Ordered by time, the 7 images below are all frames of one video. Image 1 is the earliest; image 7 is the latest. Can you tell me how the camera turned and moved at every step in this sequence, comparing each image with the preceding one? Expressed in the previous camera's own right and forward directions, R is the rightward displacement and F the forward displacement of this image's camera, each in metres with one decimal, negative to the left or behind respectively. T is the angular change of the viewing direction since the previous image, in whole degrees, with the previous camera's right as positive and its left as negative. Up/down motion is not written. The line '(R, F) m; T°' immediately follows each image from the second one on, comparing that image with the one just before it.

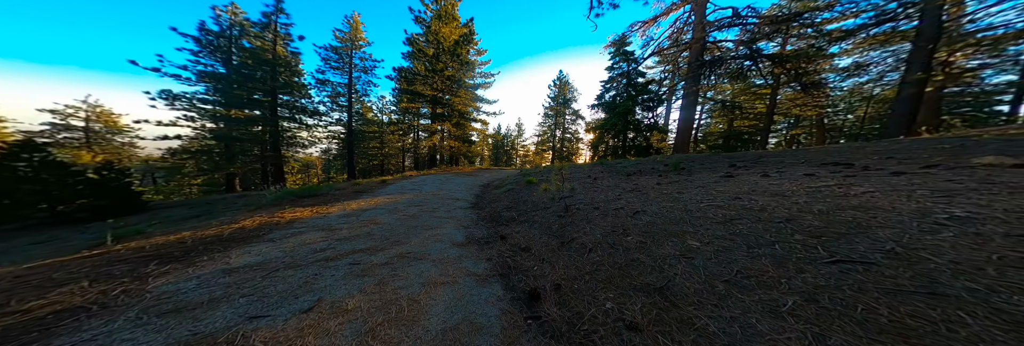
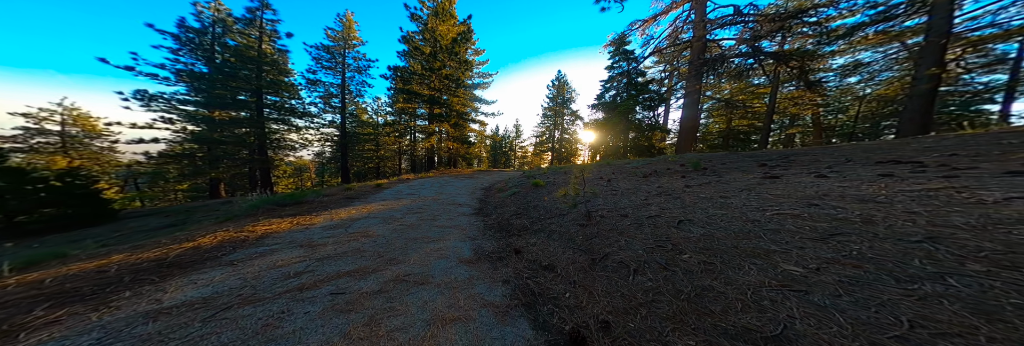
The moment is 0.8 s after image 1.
(-0.2, +0.5) m; +1°
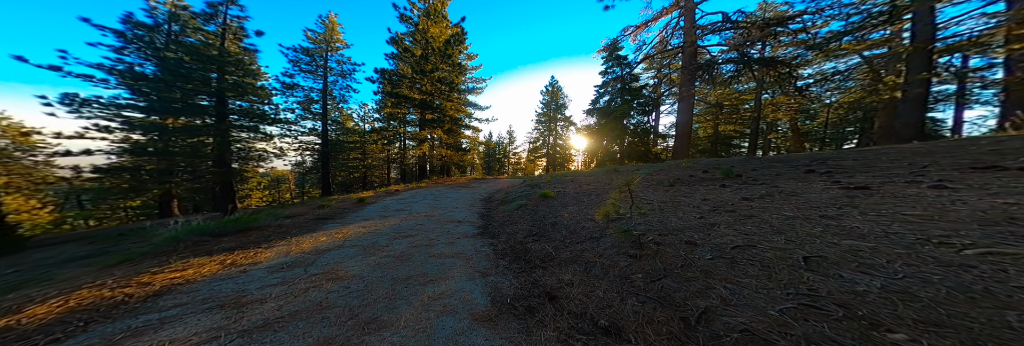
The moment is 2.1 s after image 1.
(-0.4, +0.8) m; +2°
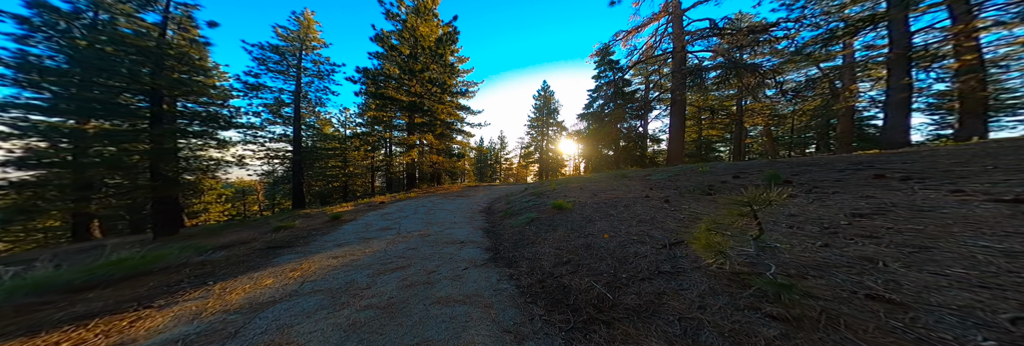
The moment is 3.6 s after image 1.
(-0.5, +0.9) m; +3°
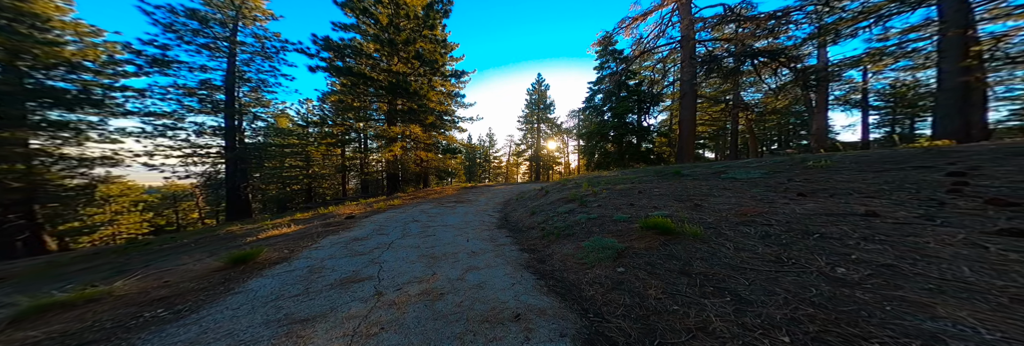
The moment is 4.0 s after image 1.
(-1.3, +2.4) m; +4°
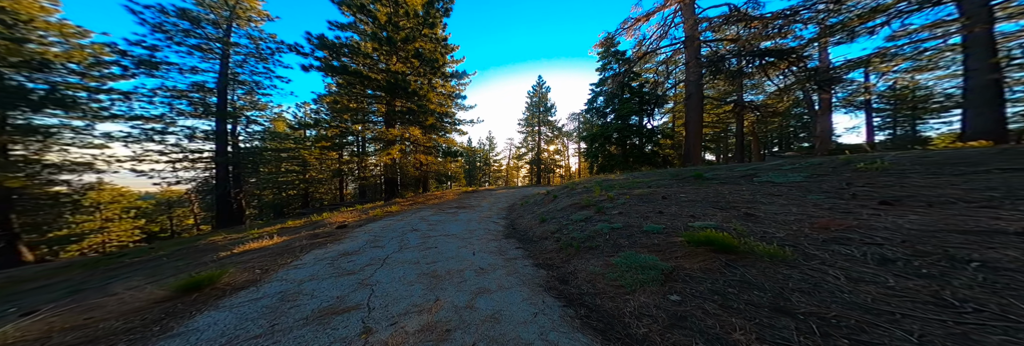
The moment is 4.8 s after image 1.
(-0.3, +0.6) m; 0°
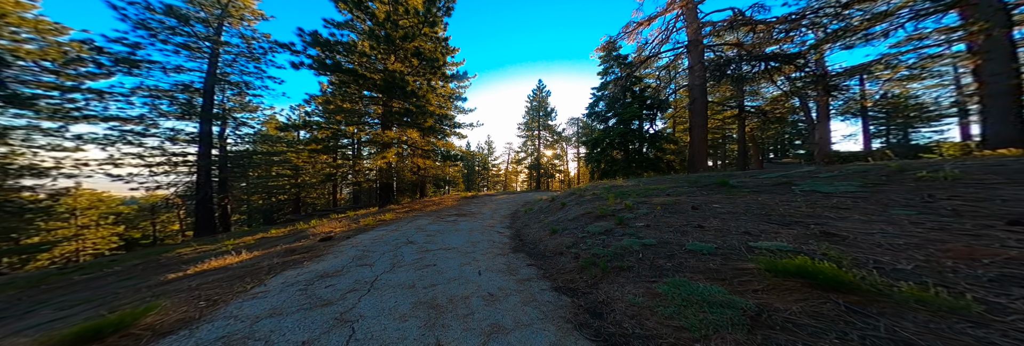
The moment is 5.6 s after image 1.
(-0.3, +0.6) m; +1°
